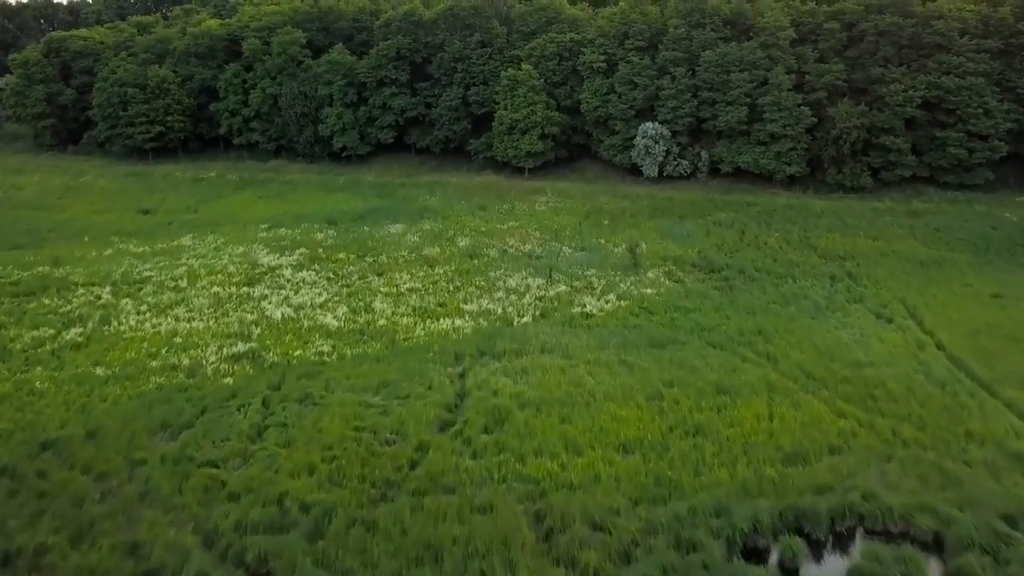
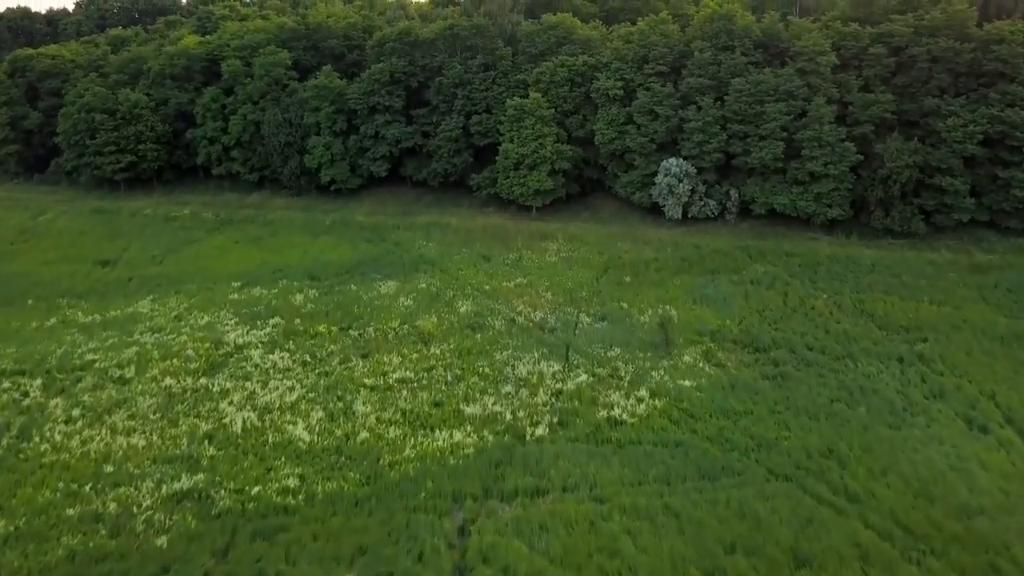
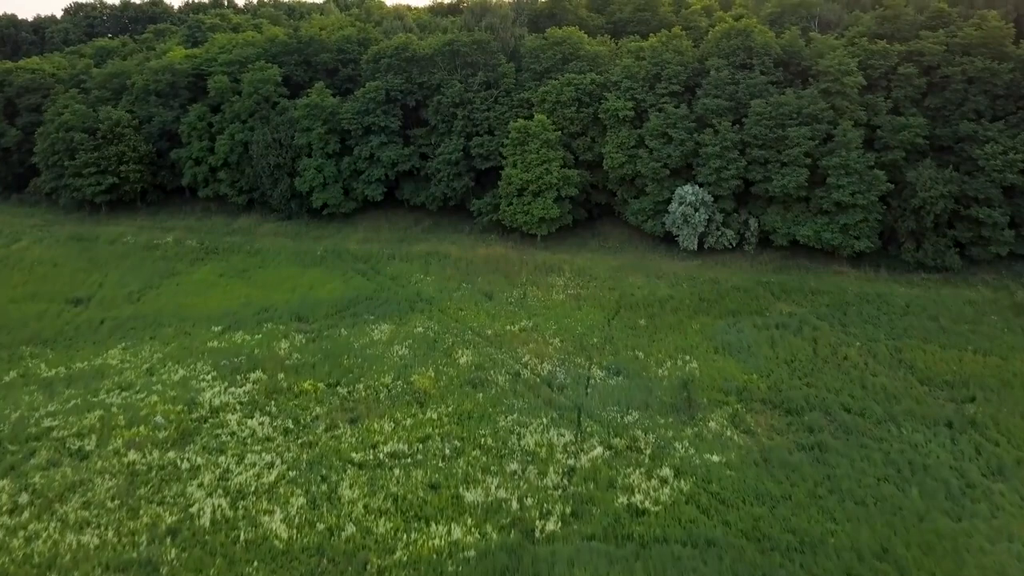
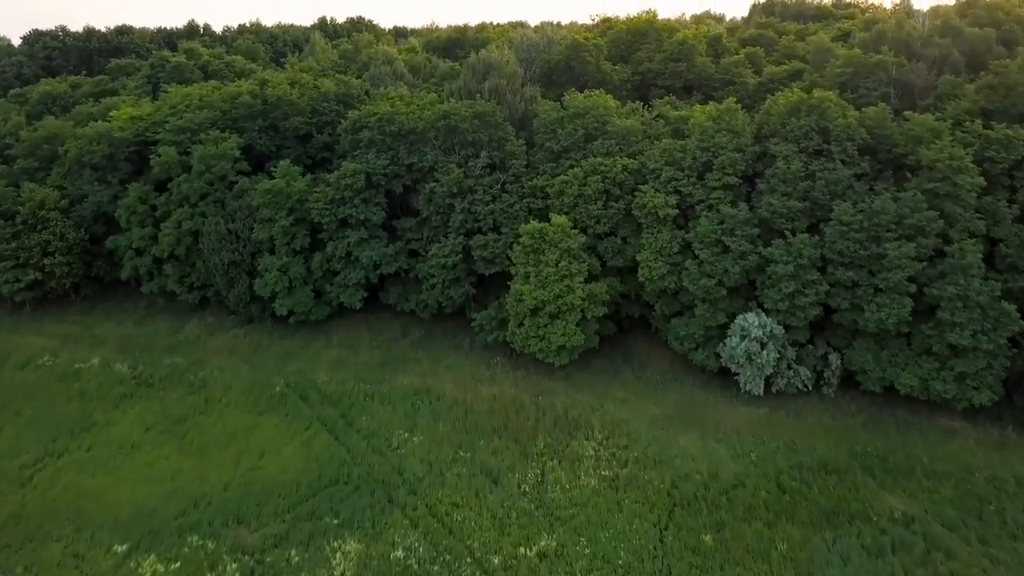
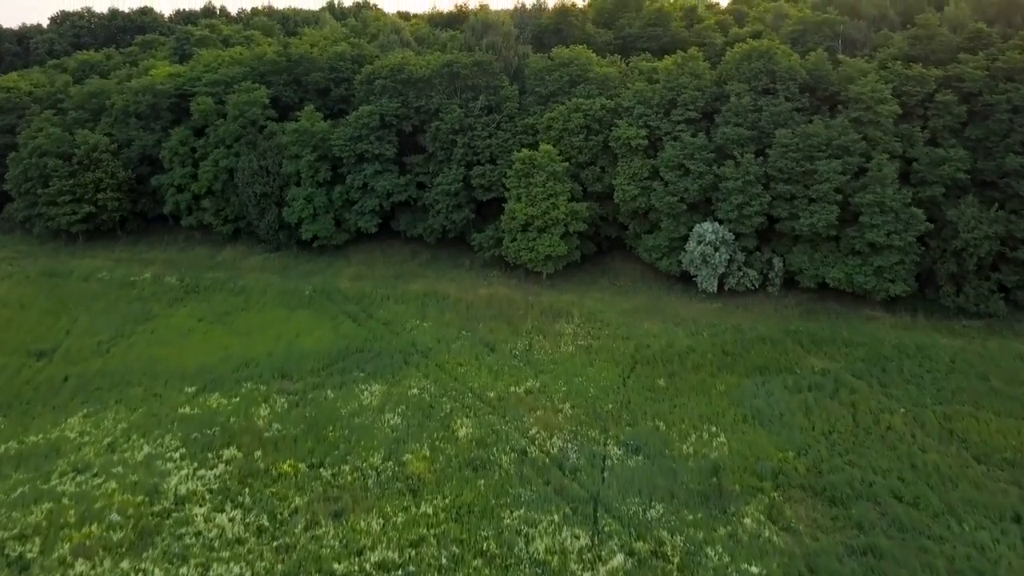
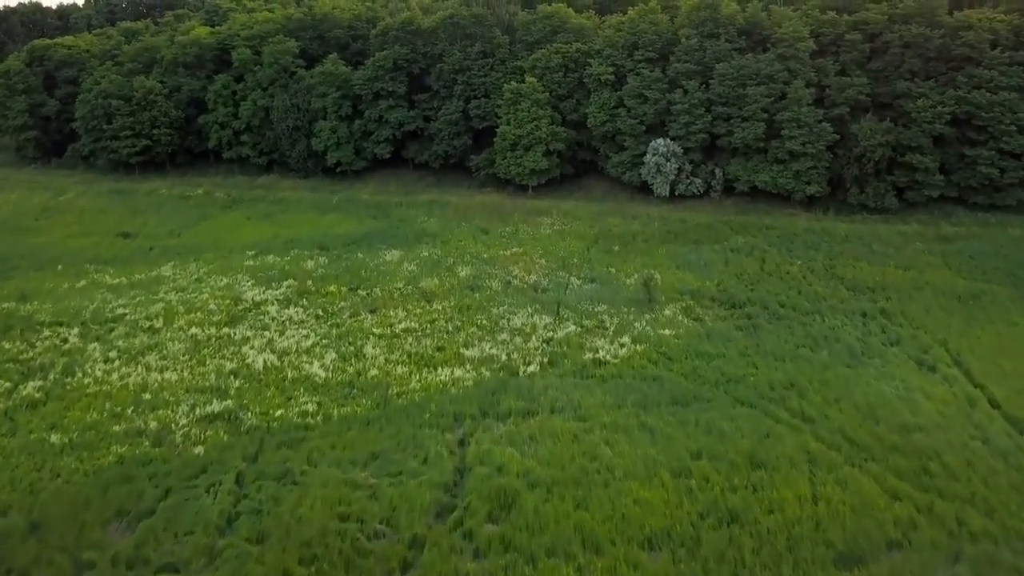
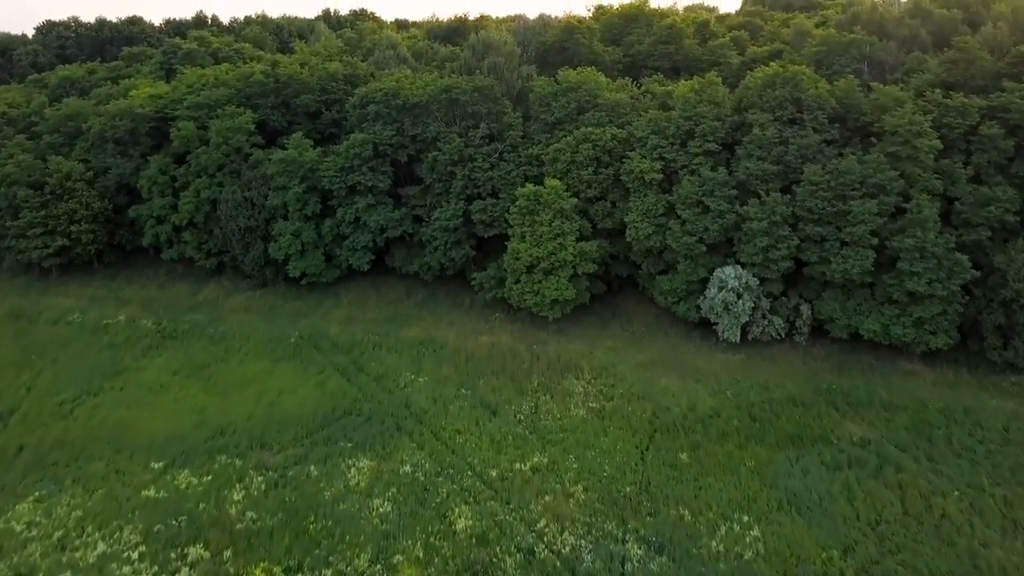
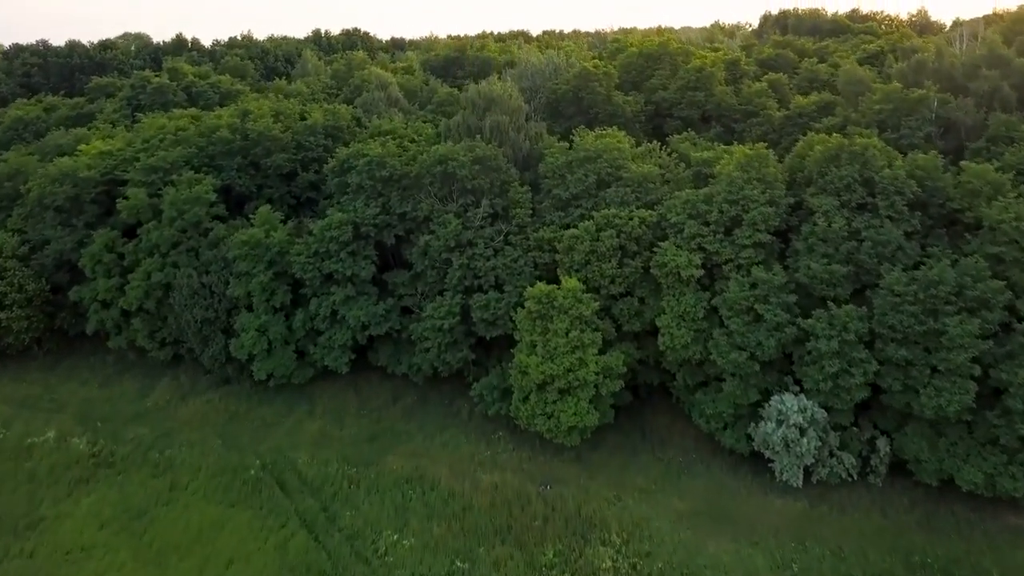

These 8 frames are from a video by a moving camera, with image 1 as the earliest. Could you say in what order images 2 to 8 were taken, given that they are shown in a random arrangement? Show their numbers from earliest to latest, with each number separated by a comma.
6, 2, 3, 5, 7, 4, 8
